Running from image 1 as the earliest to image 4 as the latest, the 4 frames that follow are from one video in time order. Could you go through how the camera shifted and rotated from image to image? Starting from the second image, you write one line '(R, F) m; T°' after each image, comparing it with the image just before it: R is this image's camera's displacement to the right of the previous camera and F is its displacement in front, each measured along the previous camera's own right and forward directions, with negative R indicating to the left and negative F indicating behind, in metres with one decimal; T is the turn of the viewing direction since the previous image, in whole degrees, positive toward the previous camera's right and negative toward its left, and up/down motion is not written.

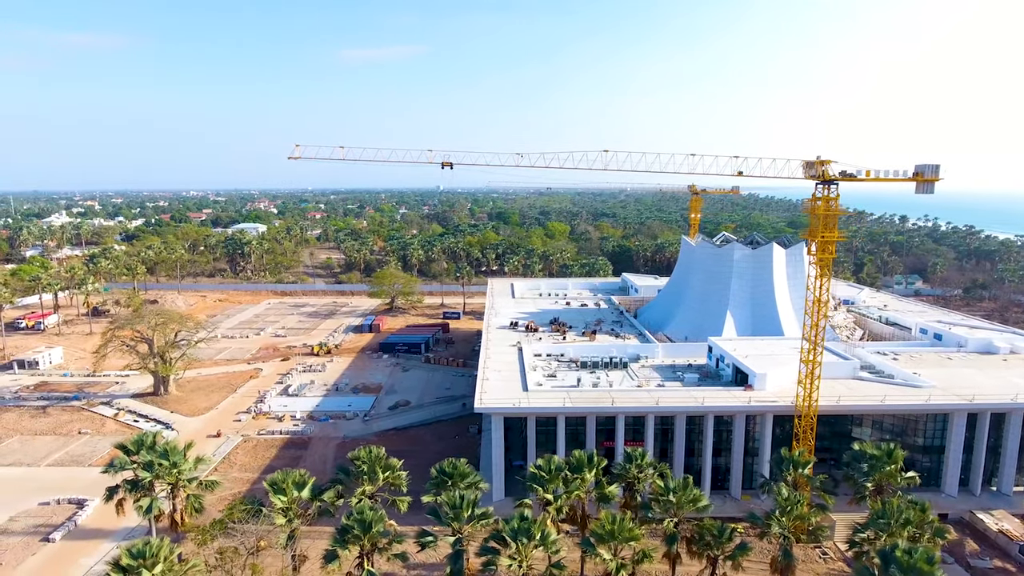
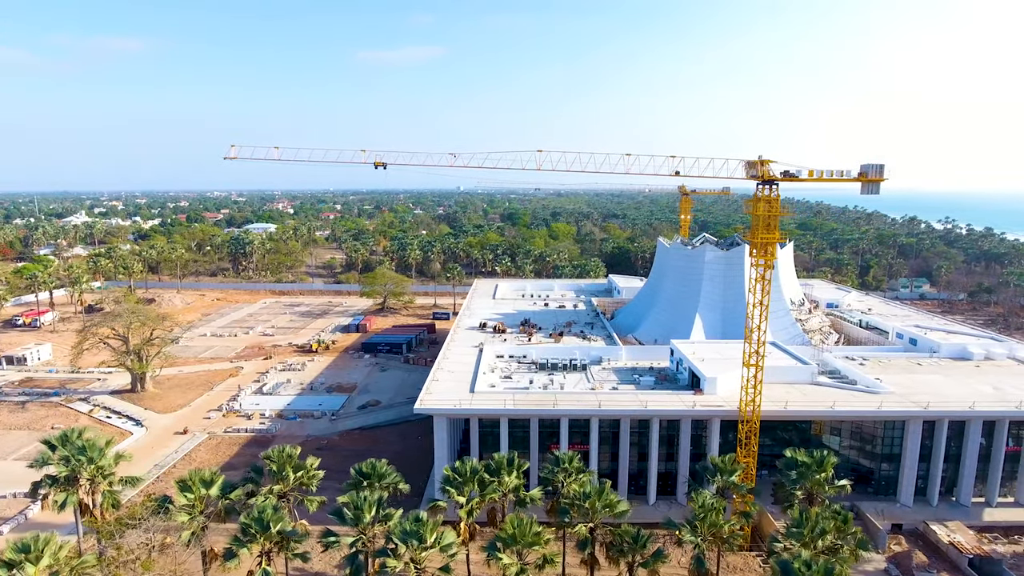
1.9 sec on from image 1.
(+4.0, +0.3) m; -2°
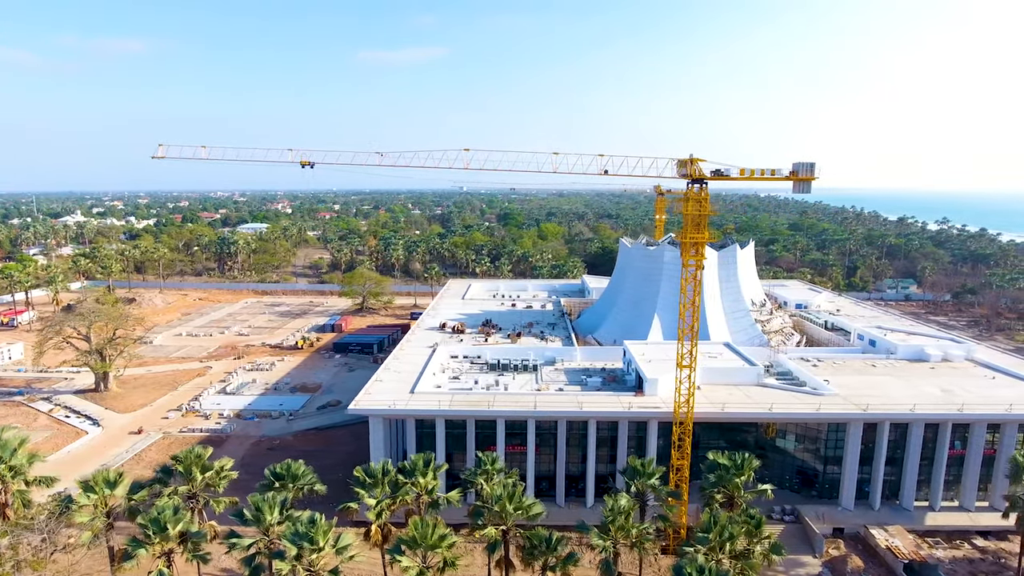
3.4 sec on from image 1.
(+3.5, +0.2) m; 0°
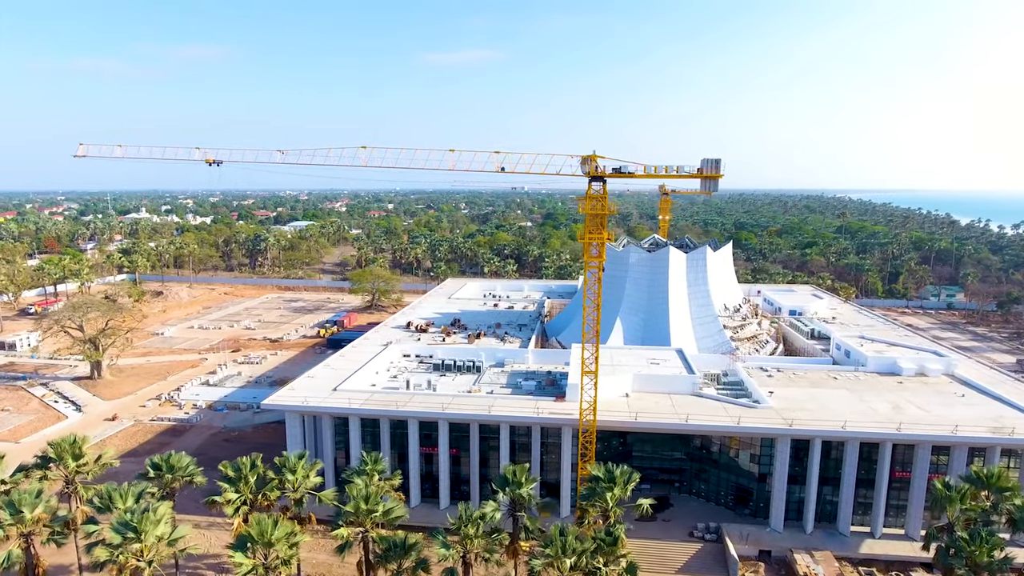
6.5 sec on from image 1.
(+7.3, +1.0) m; -6°
